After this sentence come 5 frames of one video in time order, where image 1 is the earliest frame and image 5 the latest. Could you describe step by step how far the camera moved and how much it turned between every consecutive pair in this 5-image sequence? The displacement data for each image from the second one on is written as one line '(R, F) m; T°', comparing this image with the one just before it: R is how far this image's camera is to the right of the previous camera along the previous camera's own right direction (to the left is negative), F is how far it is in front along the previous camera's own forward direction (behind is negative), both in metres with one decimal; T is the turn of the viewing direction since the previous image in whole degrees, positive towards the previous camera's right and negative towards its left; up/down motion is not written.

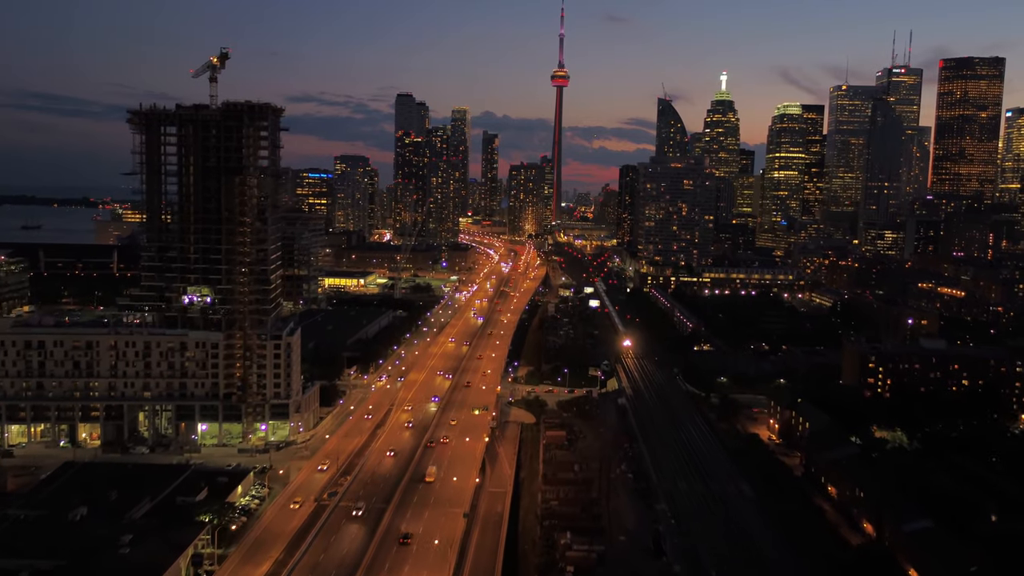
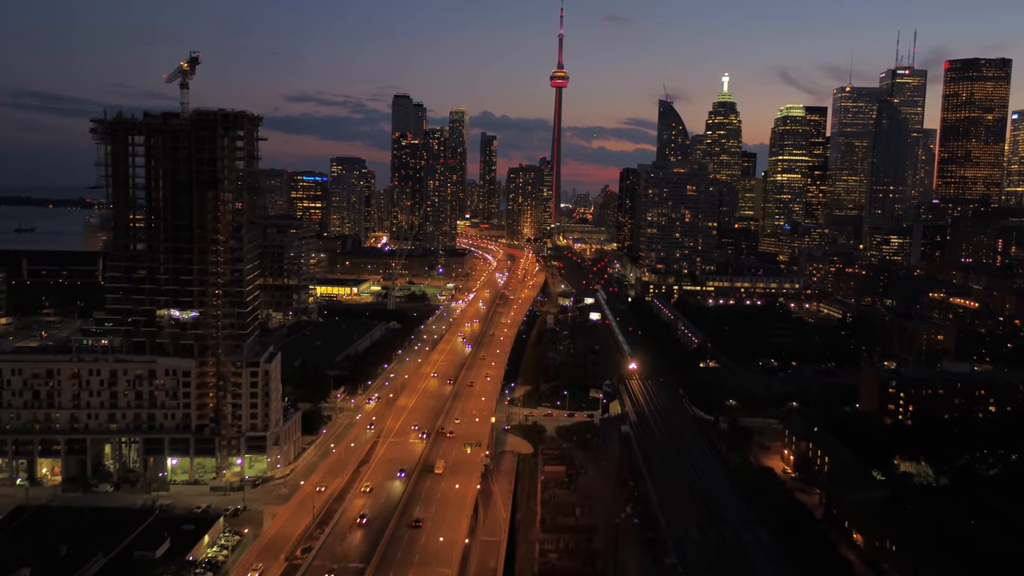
(+0.1, +1.9) m; 0°
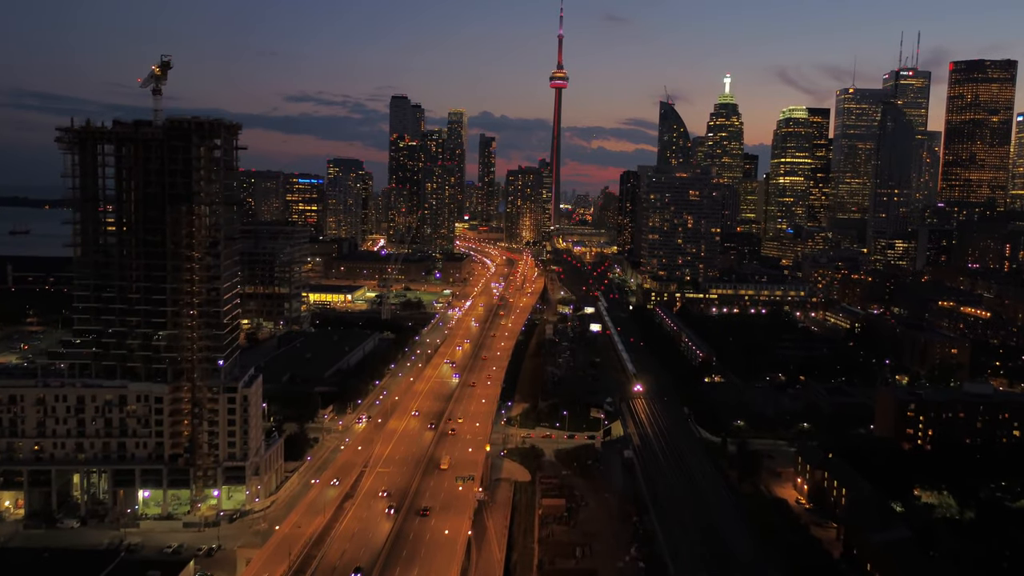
(+0.1, +1.5) m; 0°
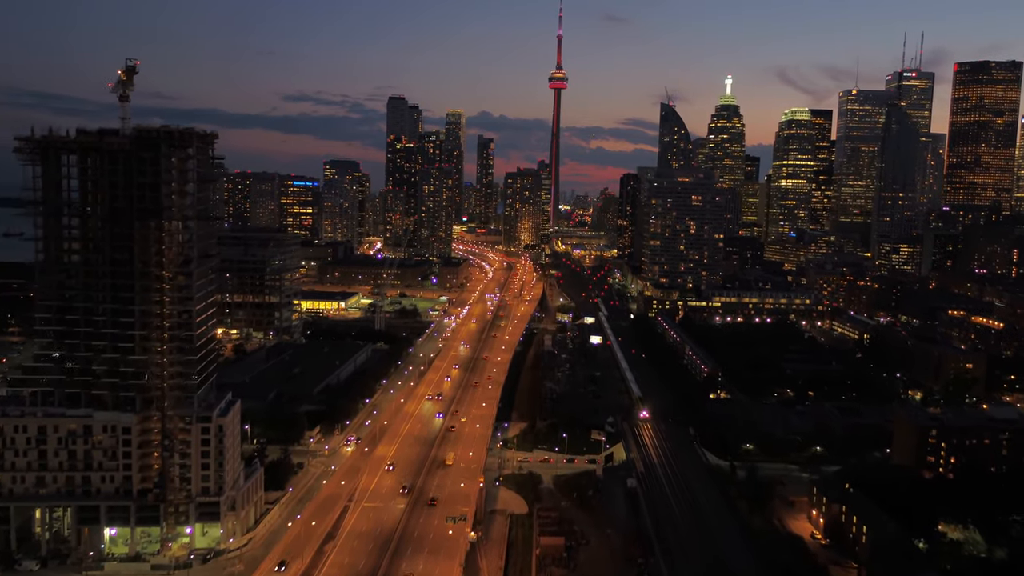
(+0.1, +1.6) m; 0°
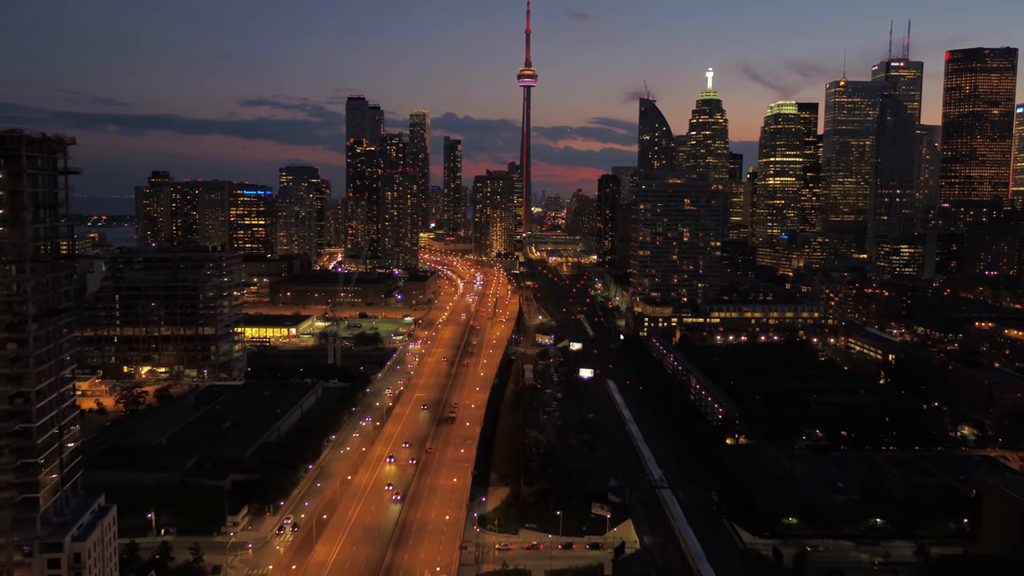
(0.0, +6.2) m; +2°
